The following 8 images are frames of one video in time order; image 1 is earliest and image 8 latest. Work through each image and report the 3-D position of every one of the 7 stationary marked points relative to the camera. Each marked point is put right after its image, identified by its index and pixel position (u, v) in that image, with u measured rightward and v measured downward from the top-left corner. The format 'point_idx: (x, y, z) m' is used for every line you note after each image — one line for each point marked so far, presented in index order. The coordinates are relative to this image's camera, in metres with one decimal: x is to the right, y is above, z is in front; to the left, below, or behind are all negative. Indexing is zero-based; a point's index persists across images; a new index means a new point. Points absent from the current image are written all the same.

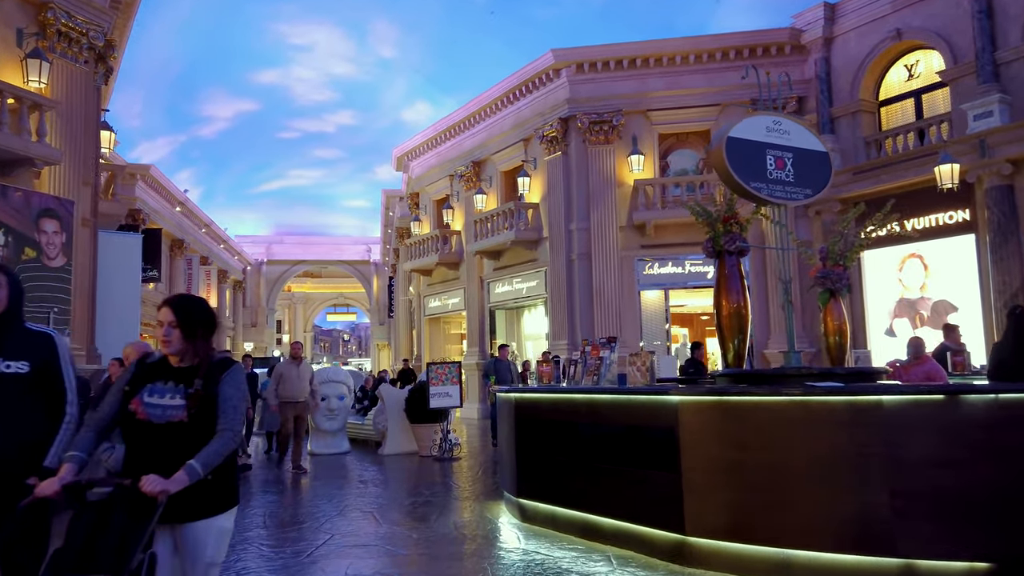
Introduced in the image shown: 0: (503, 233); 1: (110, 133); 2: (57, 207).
0: (-0.2, +1.4, +19.7) m
1: (-8.0, +3.1, +14.8) m
2: (-6.9, +1.2, +11.3) m
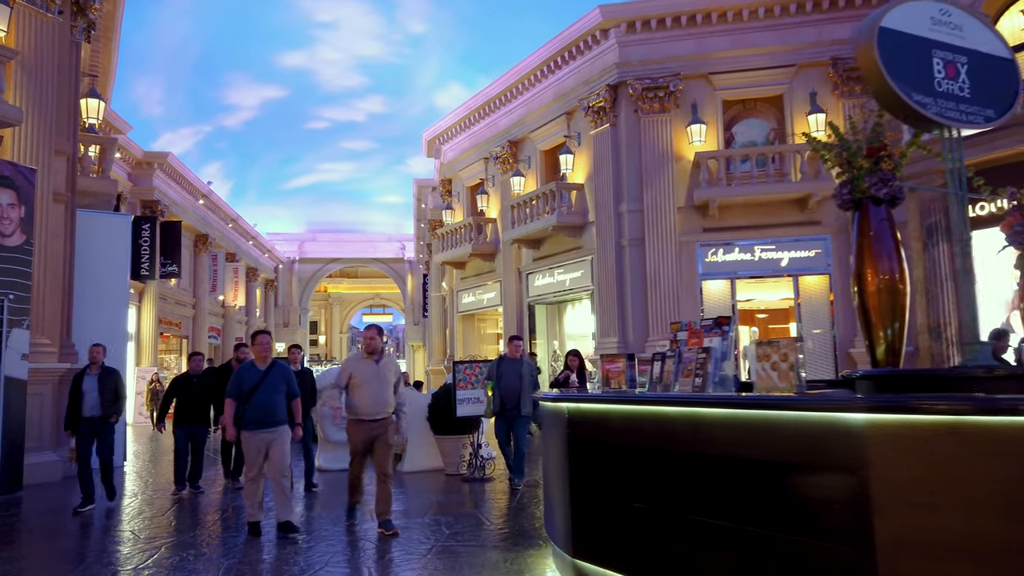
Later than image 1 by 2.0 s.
0: (+0.7, +1.6, +17.5) m
1: (-7.3, +3.3, +13.0) m
2: (-6.4, +1.4, +9.5) m
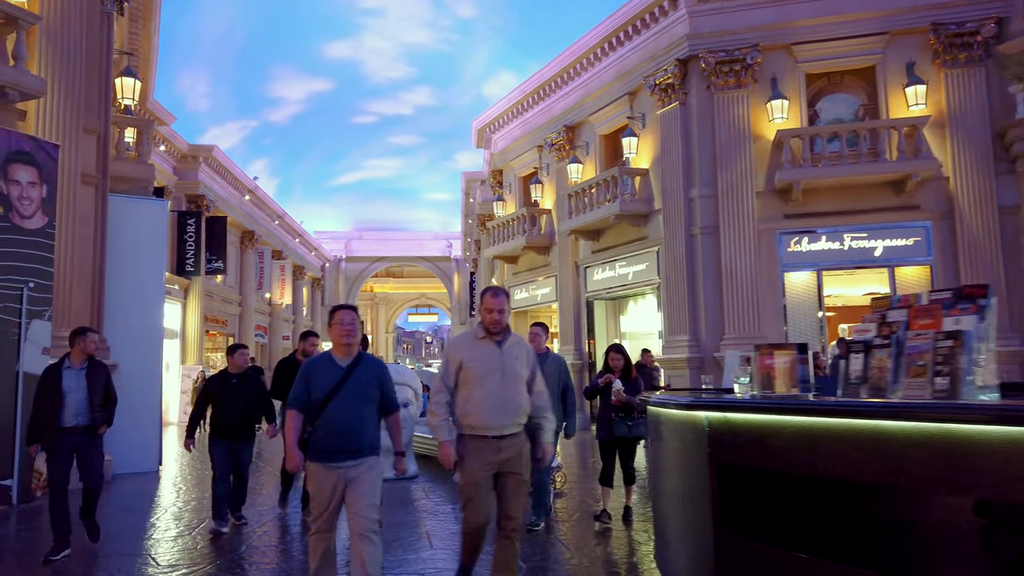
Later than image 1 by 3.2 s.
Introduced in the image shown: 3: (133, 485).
0: (+2.0, +1.8, +16.2) m
1: (-6.2, +3.4, +12.2) m
2: (-5.5, +1.6, +8.6) m
3: (-5.0, -2.6, +9.8) m
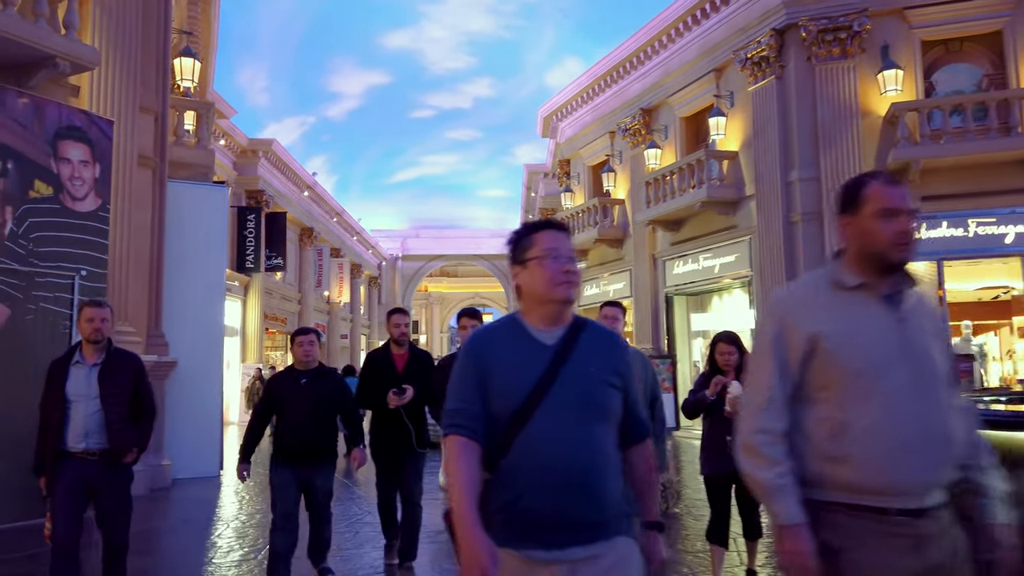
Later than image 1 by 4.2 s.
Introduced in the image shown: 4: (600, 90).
0: (+3.6, +1.9, +15.0) m
1: (-5.0, +3.5, +11.5) m
2: (-4.5, +1.7, +7.8) m
3: (-3.9, -2.5, +9.1) m
4: (+2.2, +5.0, +19.0) m
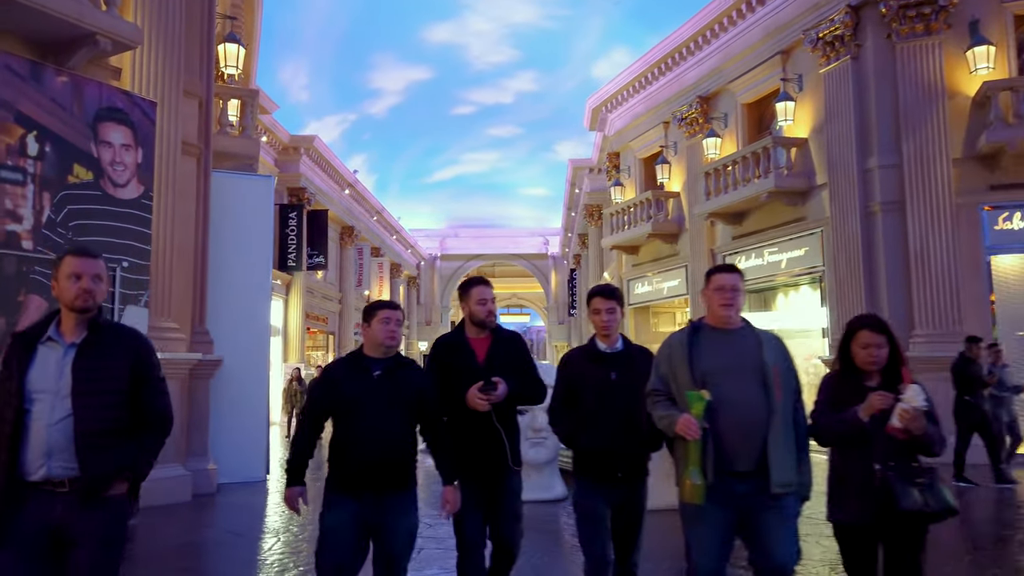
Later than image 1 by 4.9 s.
0: (+4.6, +2.0, +14.1) m
1: (-4.1, +3.6, +11.0) m
2: (-3.8, +1.8, +7.3) m
3: (-3.1, -2.4, +8.5) m
4: (+3.4, +5.1, +18.1) m
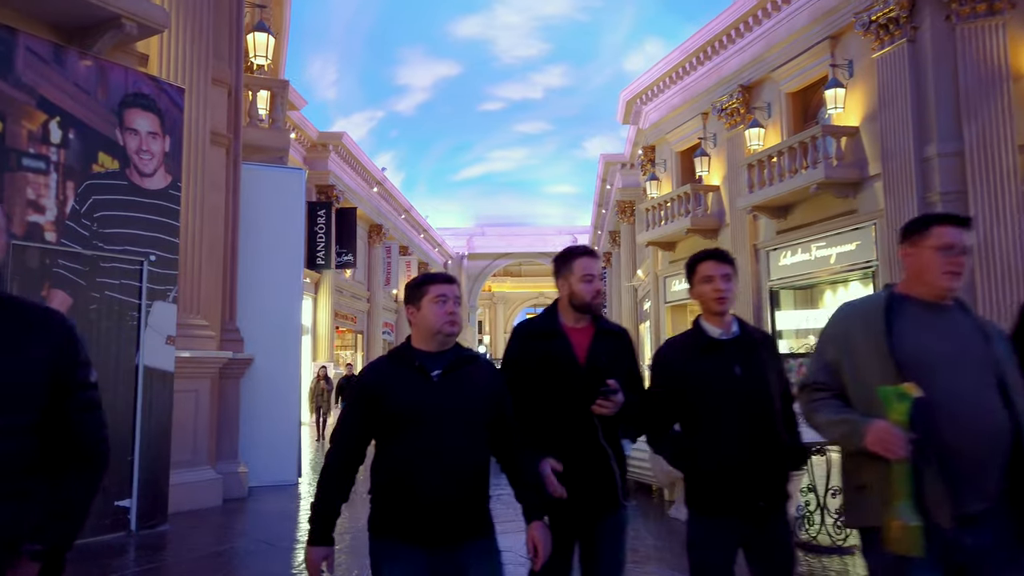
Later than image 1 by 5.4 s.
0: (+5.2, +2.1, +13.4) m
1: (-3.5, +3.6, +10.7) m
2: (-3.4, +1.8, +7.0) m
3: (-2.7, -2.4, +8.2) m
4: (+4.2, +5.2, +17.5) m
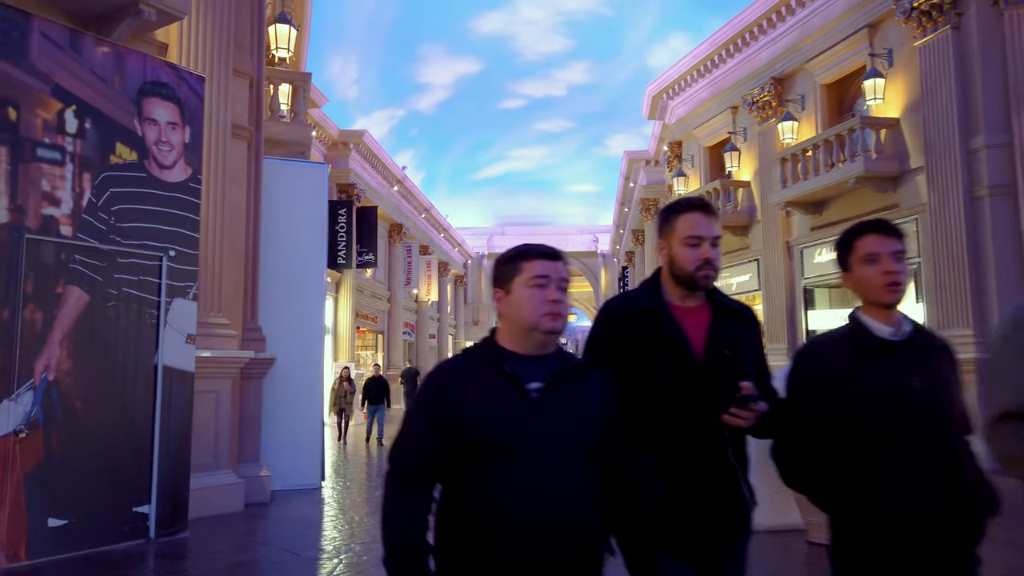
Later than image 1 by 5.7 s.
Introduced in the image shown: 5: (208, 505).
0: (+5.7, +2.1, +13.0) m
1: (-3.2, +3.7, +10.4) m
2: (-3.1, +1.9, +6.7) m
3: (-2.3, -2.3, +7.9) m
4: (+4.8, +5.2, +17.1) m
5: (-3.0, -2.1, +7.3) m
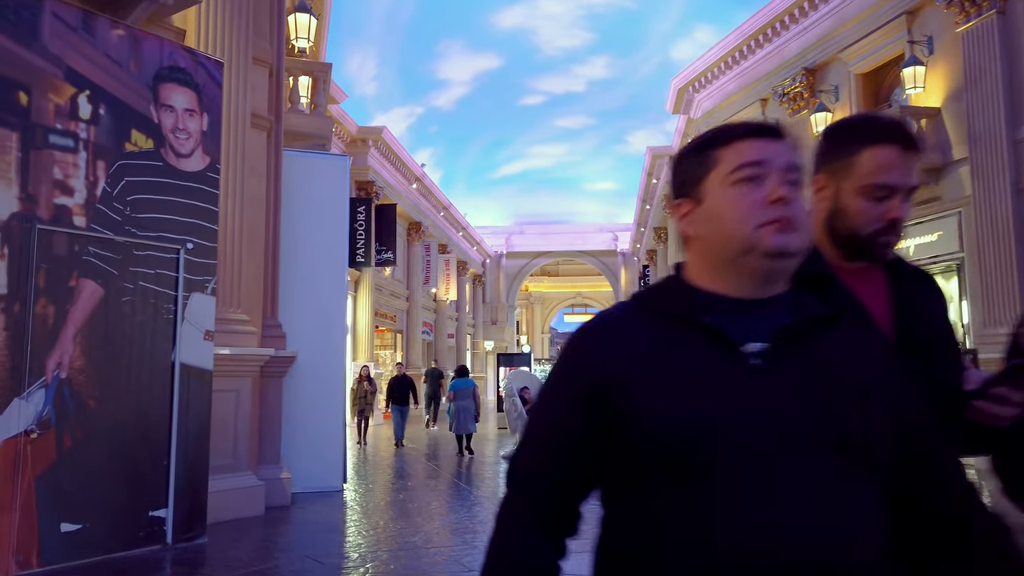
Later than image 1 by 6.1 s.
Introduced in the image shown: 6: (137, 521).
0: (+6.1, +2.1, +12.5) m
1: (-2.8, +3.7, +10.1) m
2: (-2.8, +1.9, +6.4) m
3: (-2.0, -2.3, +7.6) m
4: (+5.3, +5.3, +16.6) m
5: (-2.7, -2.1, +7.0) m
6: (-3.0, -1.8, +5.8) m
